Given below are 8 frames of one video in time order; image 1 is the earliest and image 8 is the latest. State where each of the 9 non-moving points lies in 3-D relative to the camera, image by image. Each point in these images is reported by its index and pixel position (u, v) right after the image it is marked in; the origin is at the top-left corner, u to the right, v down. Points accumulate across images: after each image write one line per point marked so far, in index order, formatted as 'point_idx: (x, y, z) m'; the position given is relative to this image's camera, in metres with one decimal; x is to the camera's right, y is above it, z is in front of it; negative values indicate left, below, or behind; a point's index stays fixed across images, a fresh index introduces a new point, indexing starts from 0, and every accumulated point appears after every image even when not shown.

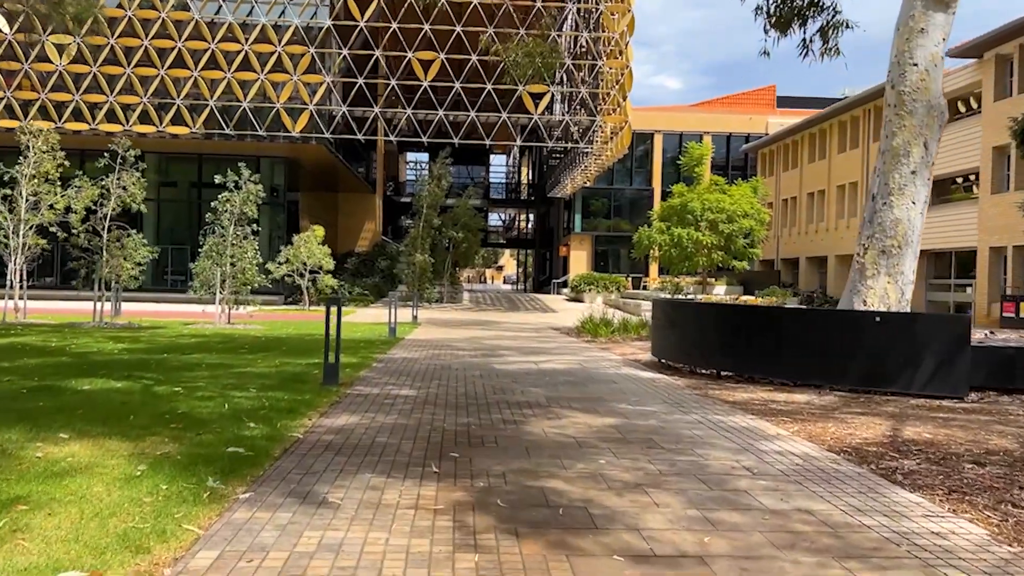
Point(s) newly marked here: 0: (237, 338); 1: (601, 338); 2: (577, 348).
0: (-4.9, -0.9, +15.5) m
1: (+1.9, -1.1, +18.9) m
2: (+1.2, -1.1, +15.5) m
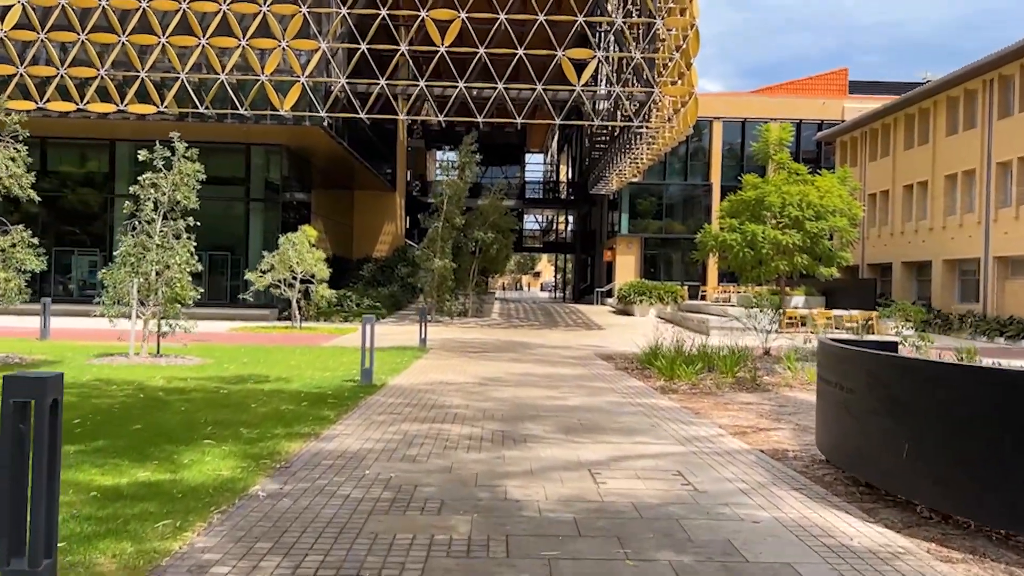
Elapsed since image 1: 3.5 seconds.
0: (-4.5, -1.2, +9.6) m
1: (+2.5, -1.4, +12.8) m
2: (+1.6, -1.4, +9.4) m
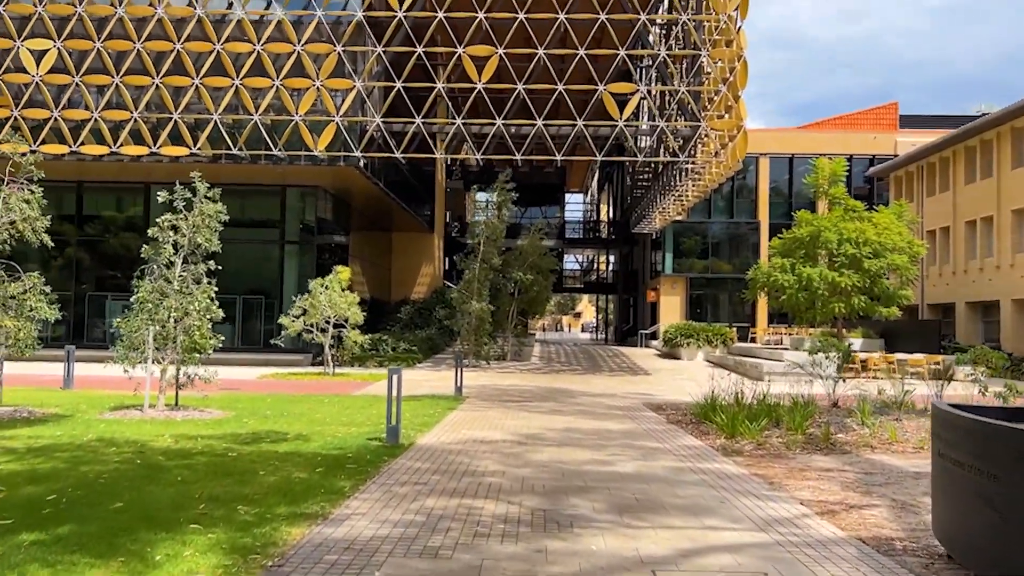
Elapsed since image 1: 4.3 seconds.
0: (-4.1, -1.7, +8.6) m
1: (+3.1, -2.1, +11.4) m
2: (+2.0, -1.9, +8.1) m
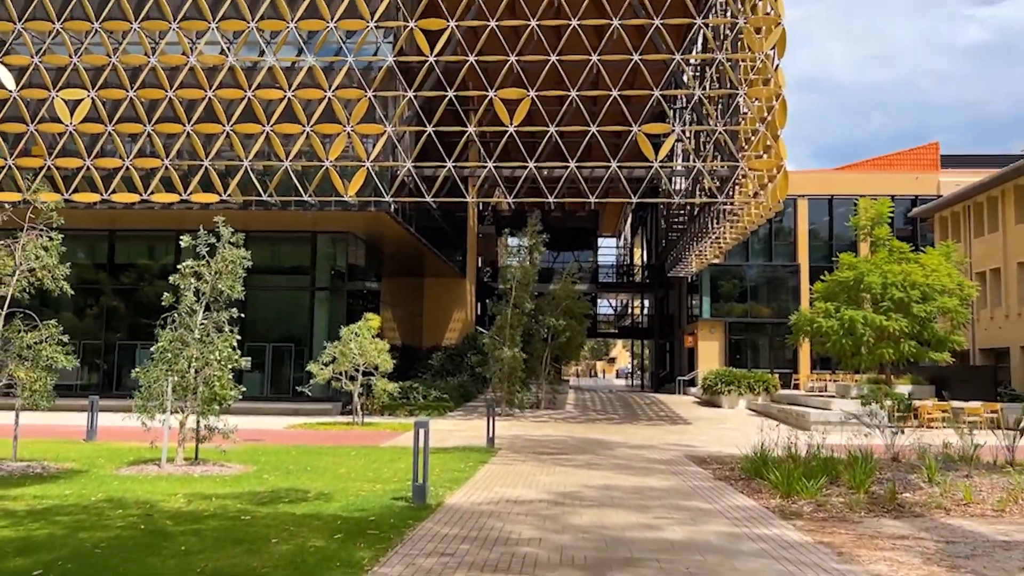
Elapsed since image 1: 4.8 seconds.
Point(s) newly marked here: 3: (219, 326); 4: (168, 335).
0: (-3.8, -2.2, +8.0) m
1: (+3.5, -2.6, +10.4) m
2: (+2.3, -2.3, +7.2) m
3: (-4.7, -0.6, +13.7) m
4: (-5.3, -0.7, +13.3) m
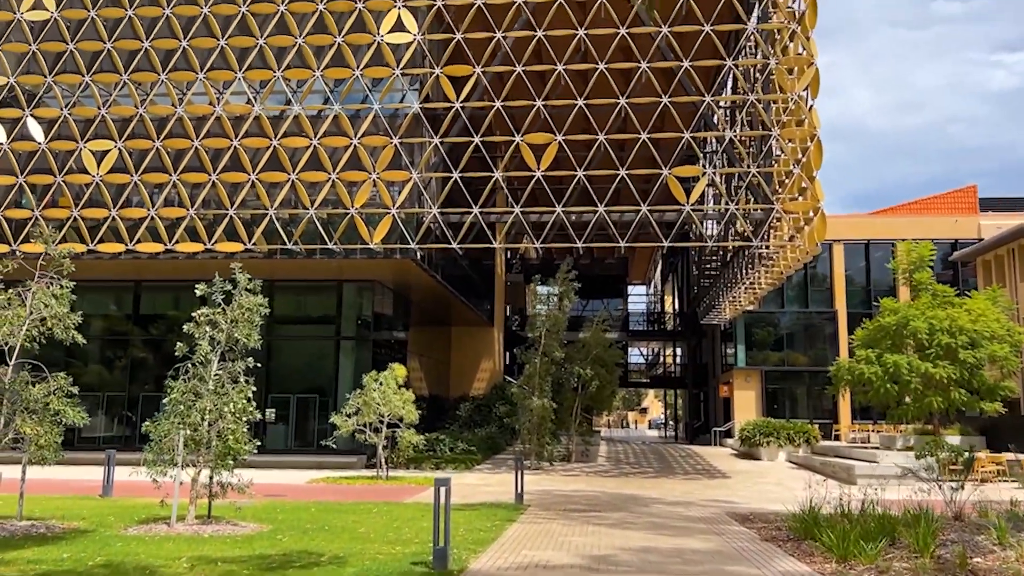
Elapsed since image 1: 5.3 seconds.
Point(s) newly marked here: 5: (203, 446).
0: (-3.5, -2.6, +7.3) m
1: (+3.8, -3.1, +9.5) m
2: (+2.5, -2.6, +6.3) m
3: (-4.3, -1.4, +13.1) m
4: (-4.9, -1.4, +12.7) m
5: (-4.5, -2.3, +12.5) m
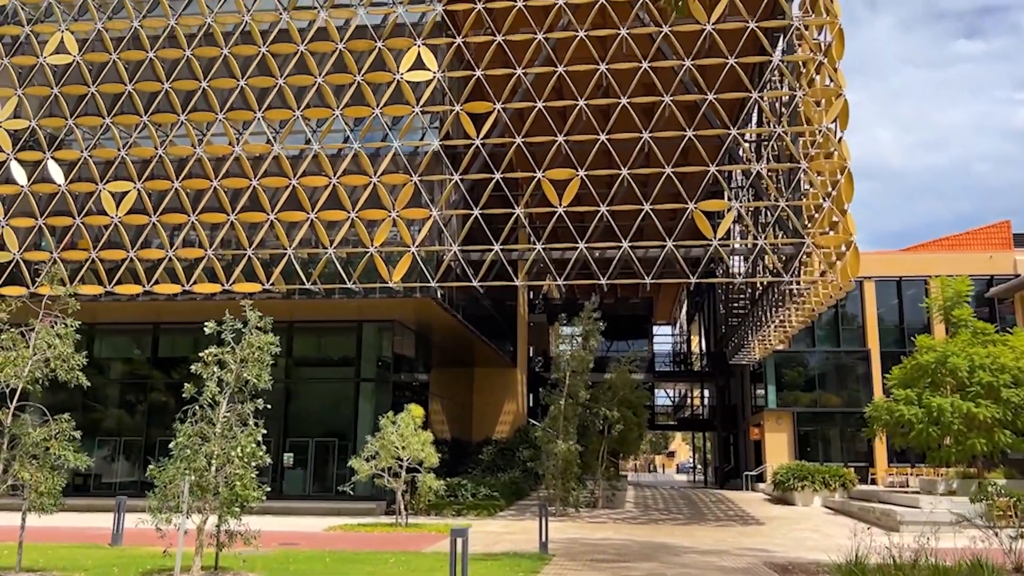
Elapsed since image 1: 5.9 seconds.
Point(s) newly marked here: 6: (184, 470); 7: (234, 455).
0: (-3.4, -2.9, +6.6) m
1: (+4.1, -3.4, +8.6) m
2: (+2.7, -2.7, +5.5) m
3: (-3.9, -1.9, +12.5) m
4: (-4.6, -2.0, +12.1) m
5: (-4.2, -2.8, +11.9) m
6: (-4.5, -2.5, +11.9) m
7: (-3.9, -2.3, +12.0) m
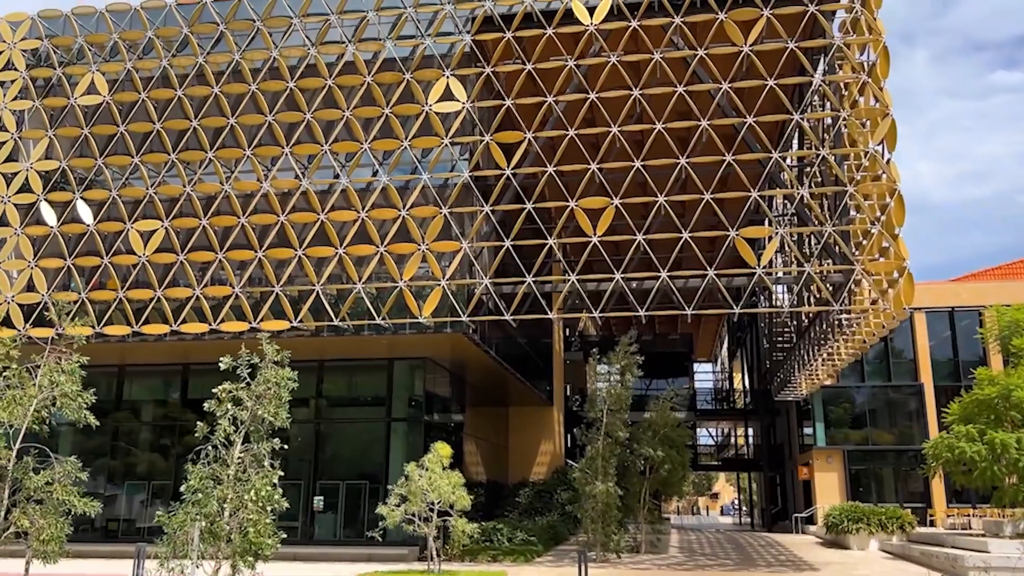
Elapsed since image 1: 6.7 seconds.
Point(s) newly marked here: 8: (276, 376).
0: (-3.1, -3.0, +5.8) m
1: (+4.4, -3.5, +7.4) m
2: (+2.8, -2.7, +4.4) m
3: (-3.5, -2.3, +11.7) m
4: (-4.1, -2.4, +11.4) m
5: (-3.8, -3.3, +11.0) m
6: (-4.1, -2.9, +11.1) m
7: (-3.5, -2.7, +11.2) m
8: (-3.3, -1.2, +12.0) m
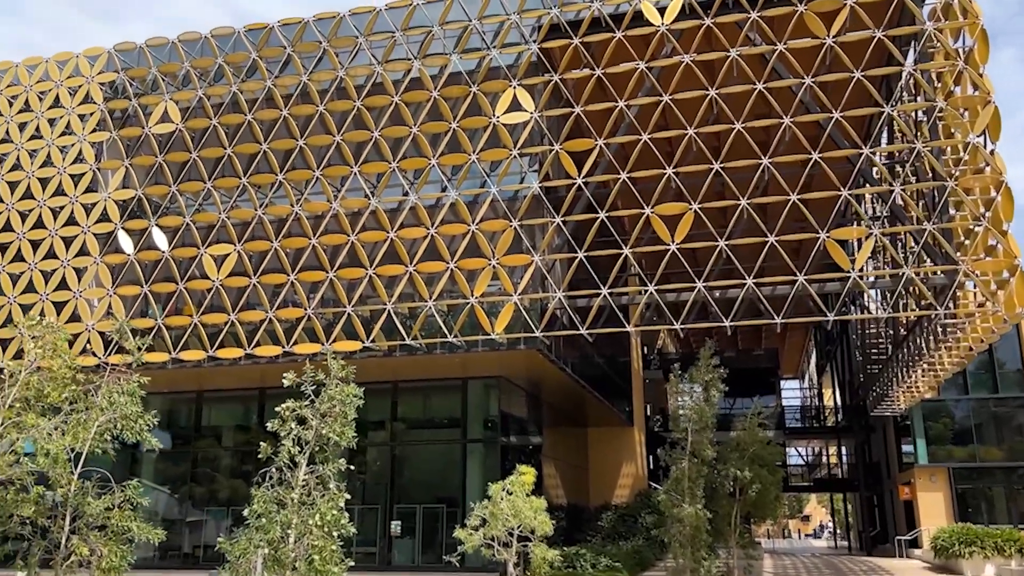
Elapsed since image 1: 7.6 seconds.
0: (-2.6, -3.0, +5.1) m
1: (+5.0, -3.4, +6.1) m
2: (+3.2, -2.5, +3.2) m
3: (-2.4, -2.5, +11.1) m
4: (-3.1, -2.6, +10.8) m
5: (-2.7, -3.4, +10.4) m
6: (-3.1, -3.1, +10.5) m
7: (-2.5, -2.9, +10.5) m
8: (-2.3, -1.4, +11.3) m
